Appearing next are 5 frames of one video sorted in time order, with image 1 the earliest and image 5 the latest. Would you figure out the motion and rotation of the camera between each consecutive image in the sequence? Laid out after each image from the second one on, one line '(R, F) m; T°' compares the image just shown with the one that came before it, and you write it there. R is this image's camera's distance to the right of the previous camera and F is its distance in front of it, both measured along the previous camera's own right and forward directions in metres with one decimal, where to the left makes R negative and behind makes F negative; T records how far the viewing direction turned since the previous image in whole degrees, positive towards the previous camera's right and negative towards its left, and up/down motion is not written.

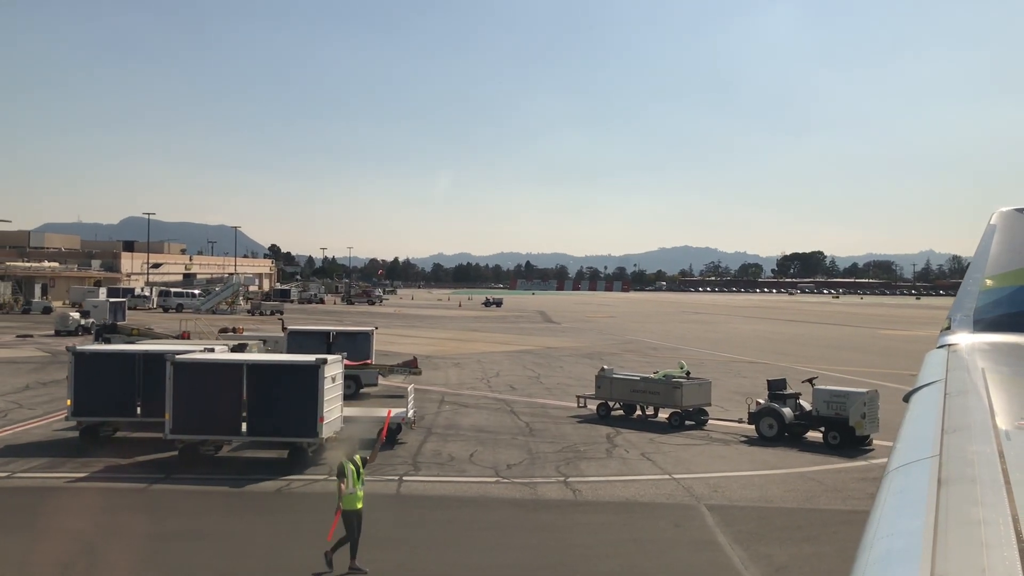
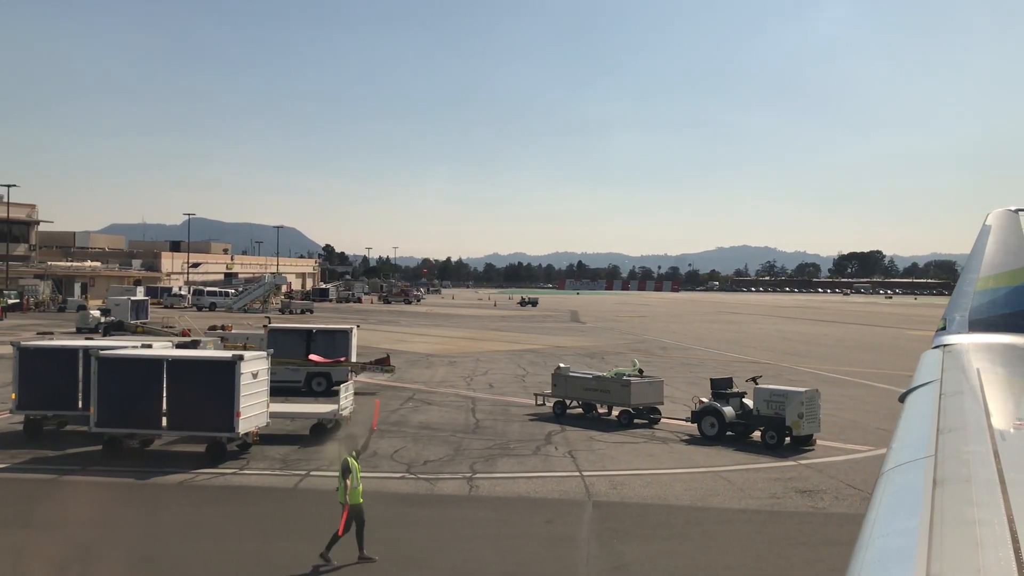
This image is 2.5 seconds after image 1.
(+2.7, 0.0) m; -2°
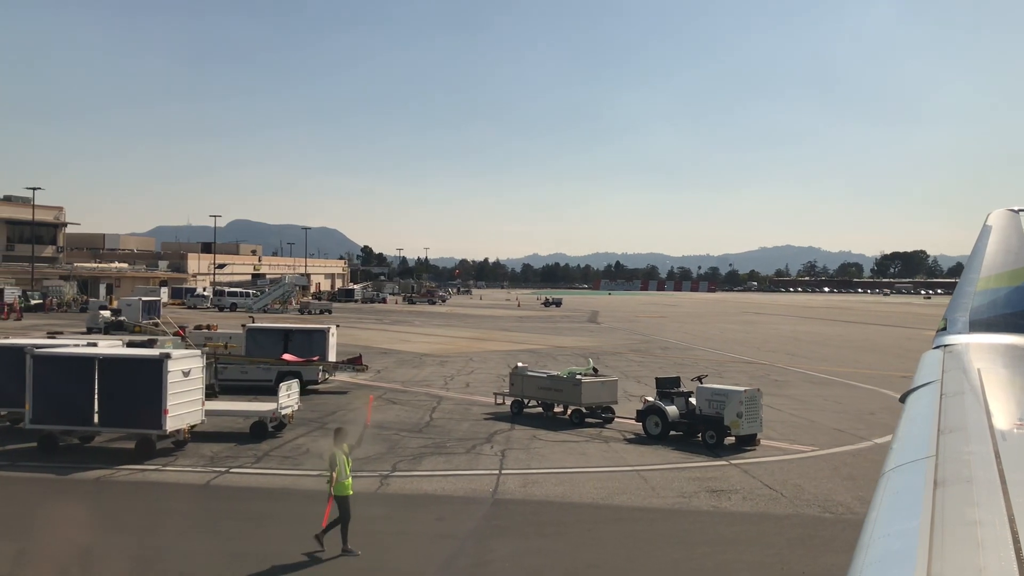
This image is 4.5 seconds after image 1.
(+2.3, 0.0) m; -1°
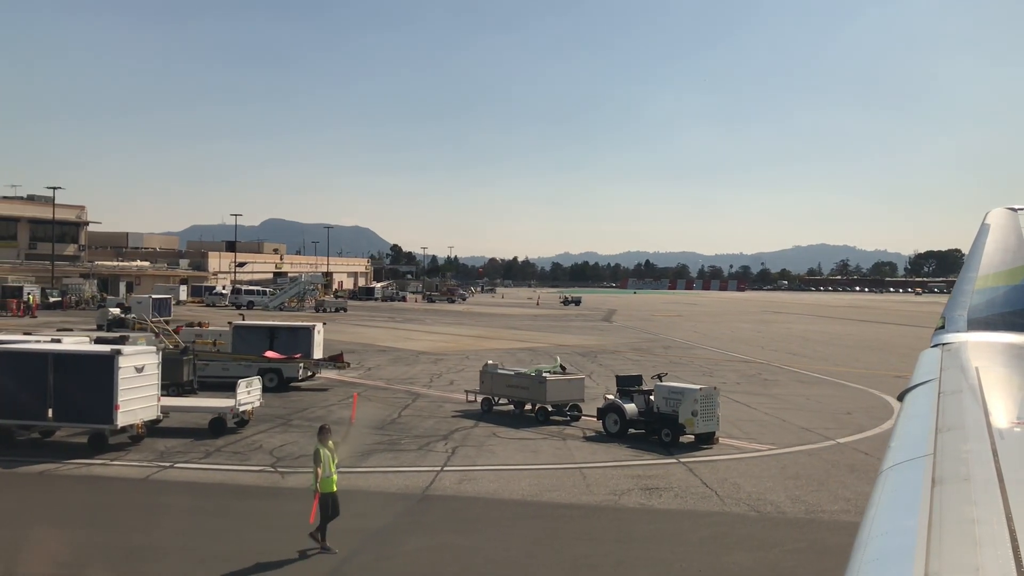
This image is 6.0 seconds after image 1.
(+1.7, -0.1) m; -1°
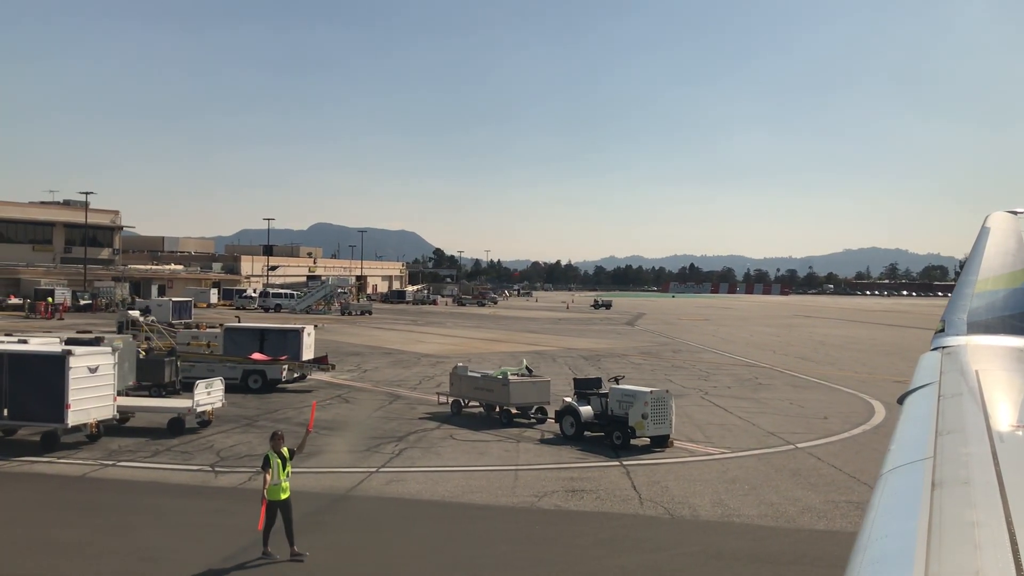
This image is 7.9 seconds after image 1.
(+2.1, -0.1) m; -2°
